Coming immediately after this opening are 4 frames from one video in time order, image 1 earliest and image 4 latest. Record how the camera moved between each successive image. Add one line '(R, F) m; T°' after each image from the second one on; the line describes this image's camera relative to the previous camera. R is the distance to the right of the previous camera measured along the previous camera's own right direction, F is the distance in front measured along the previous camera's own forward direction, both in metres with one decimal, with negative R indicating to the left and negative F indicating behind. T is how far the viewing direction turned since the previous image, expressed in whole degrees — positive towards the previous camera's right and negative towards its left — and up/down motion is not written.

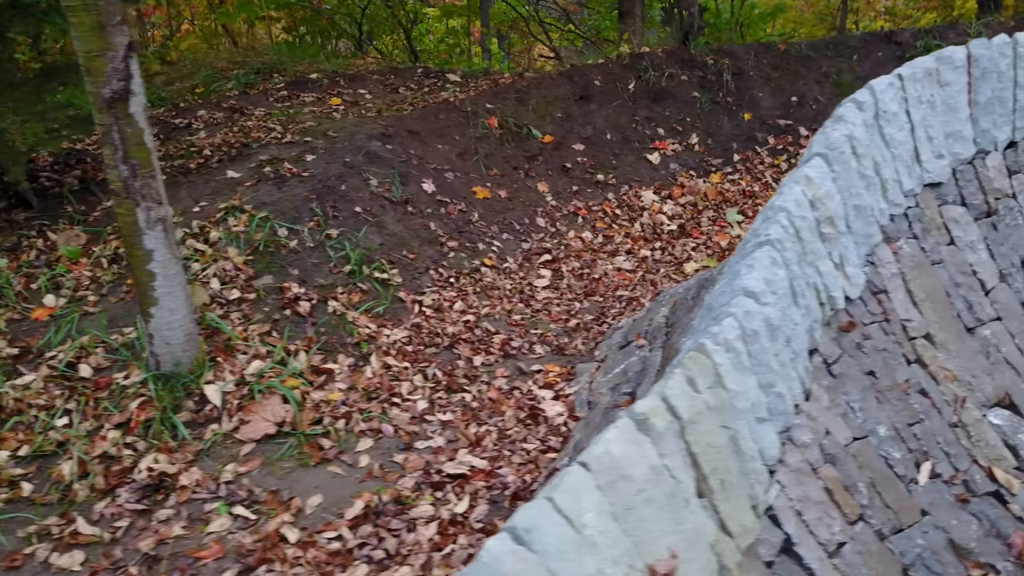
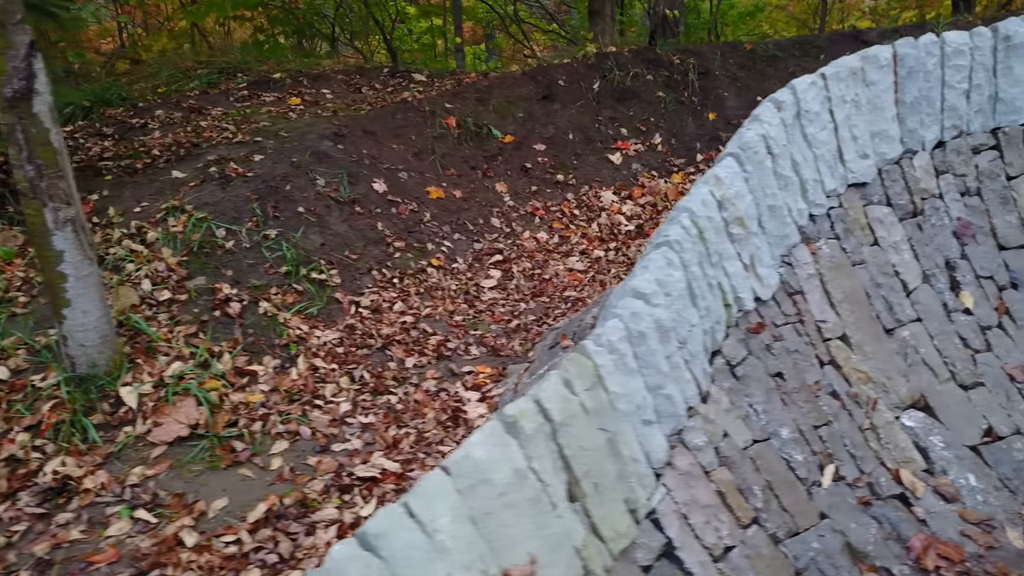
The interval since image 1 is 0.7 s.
(+0.5, 0.0) m; 0°
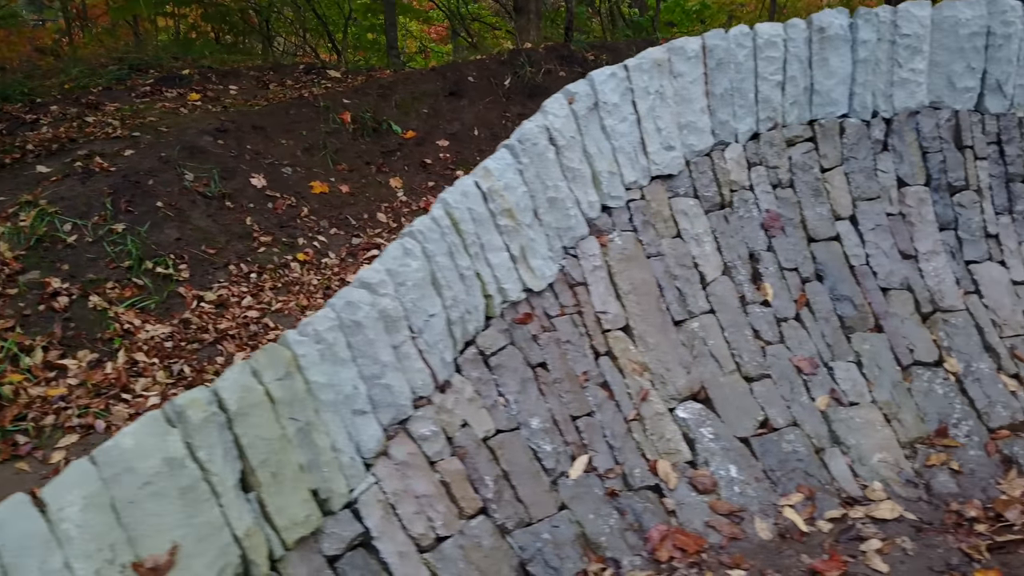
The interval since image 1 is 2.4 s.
(+1.2, 0.0) m; 0°
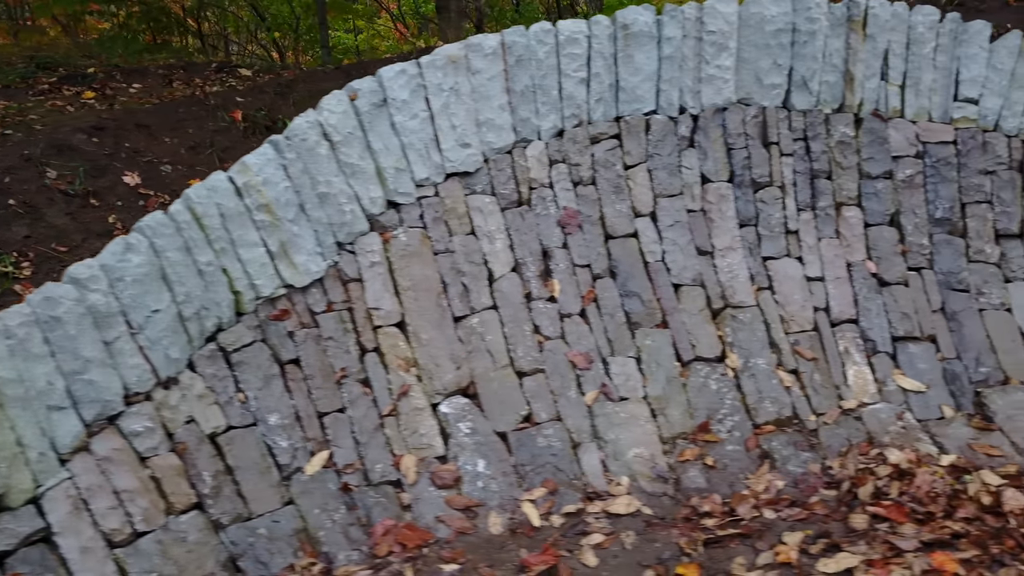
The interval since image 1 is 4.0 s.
(+1.3, 0.0) m; 0°
